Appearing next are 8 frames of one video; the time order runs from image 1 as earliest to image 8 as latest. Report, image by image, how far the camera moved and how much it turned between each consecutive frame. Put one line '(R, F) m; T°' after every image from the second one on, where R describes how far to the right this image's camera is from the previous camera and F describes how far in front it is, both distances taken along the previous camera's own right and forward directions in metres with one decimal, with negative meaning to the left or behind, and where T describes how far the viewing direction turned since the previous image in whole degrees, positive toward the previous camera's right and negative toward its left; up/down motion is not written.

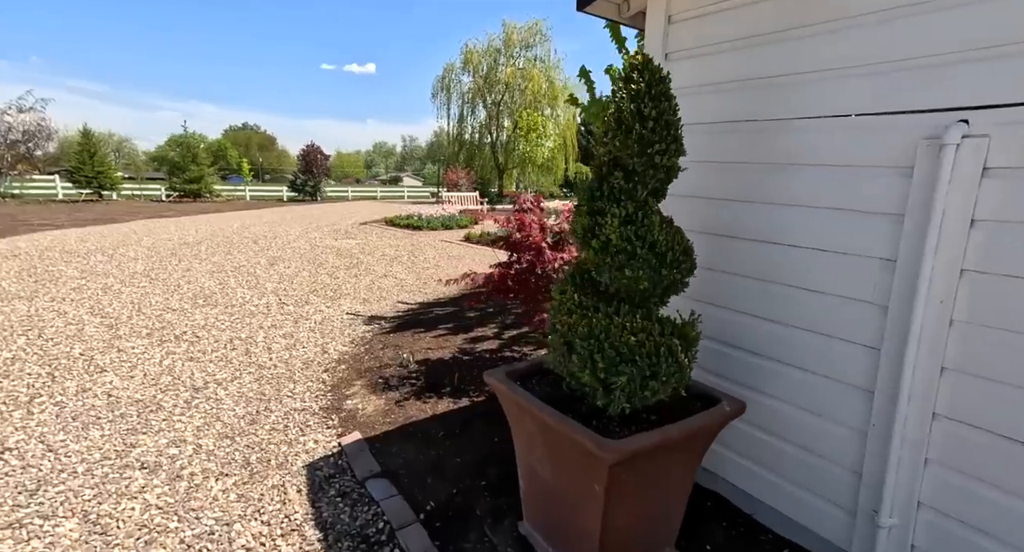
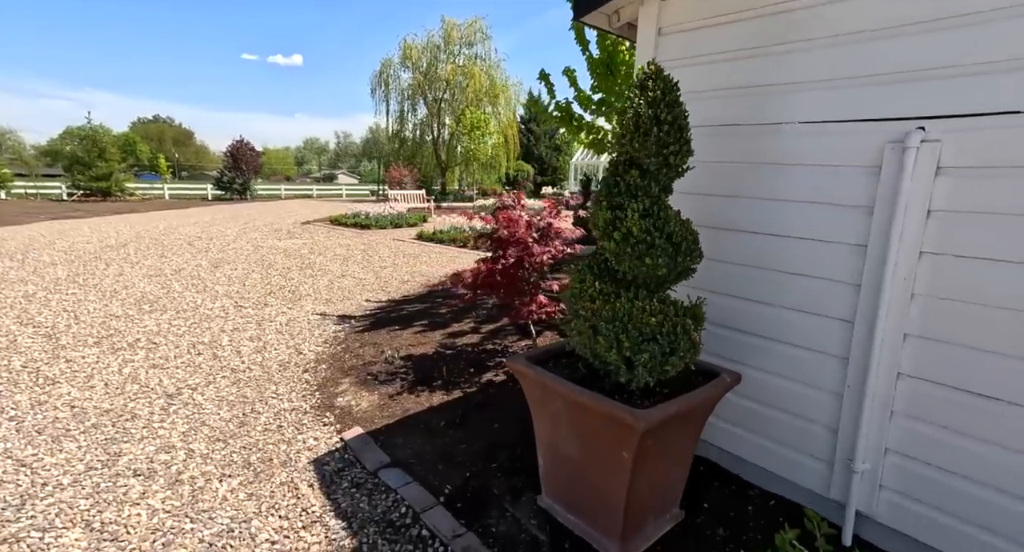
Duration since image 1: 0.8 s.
(-0.3, -0.1) m; +7°
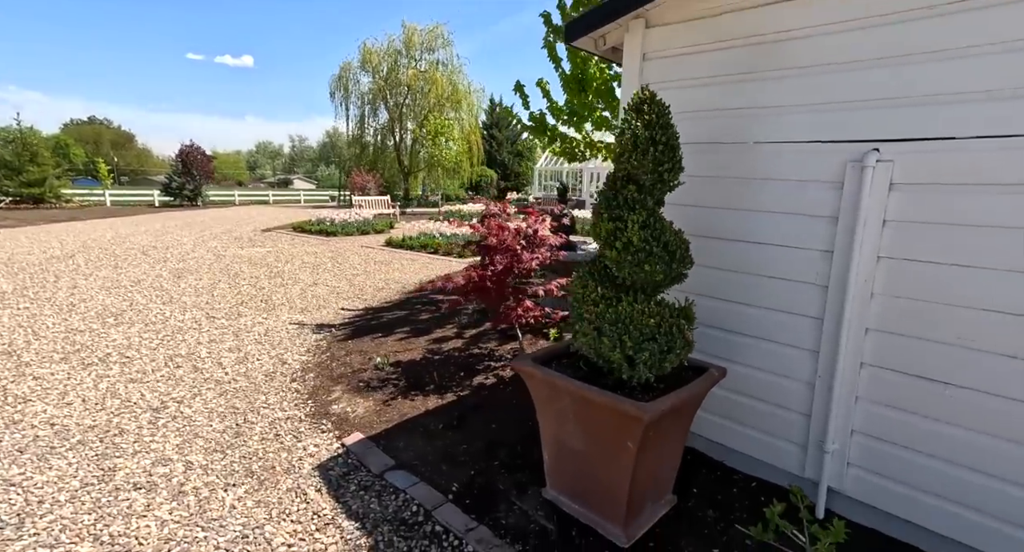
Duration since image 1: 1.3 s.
(-0.2, -0.1) m; +4°
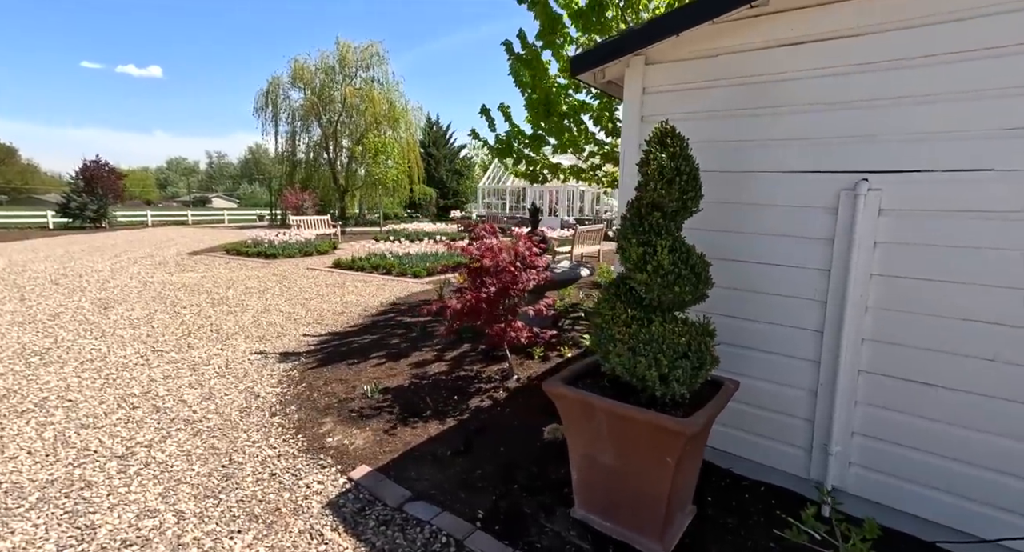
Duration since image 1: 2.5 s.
(-0.4, 0.0) m; +7°
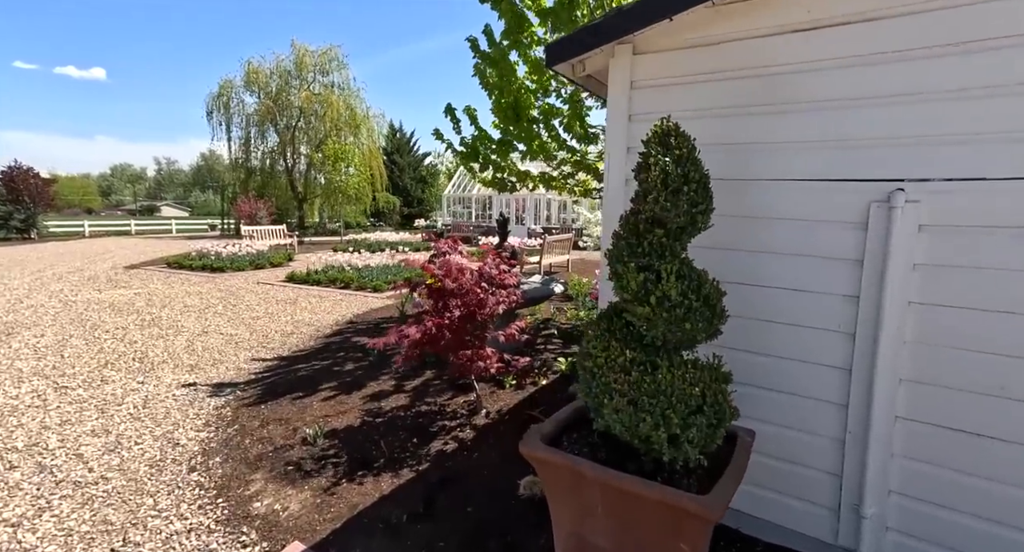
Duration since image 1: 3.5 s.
(0.0, +0.5) m; +4°
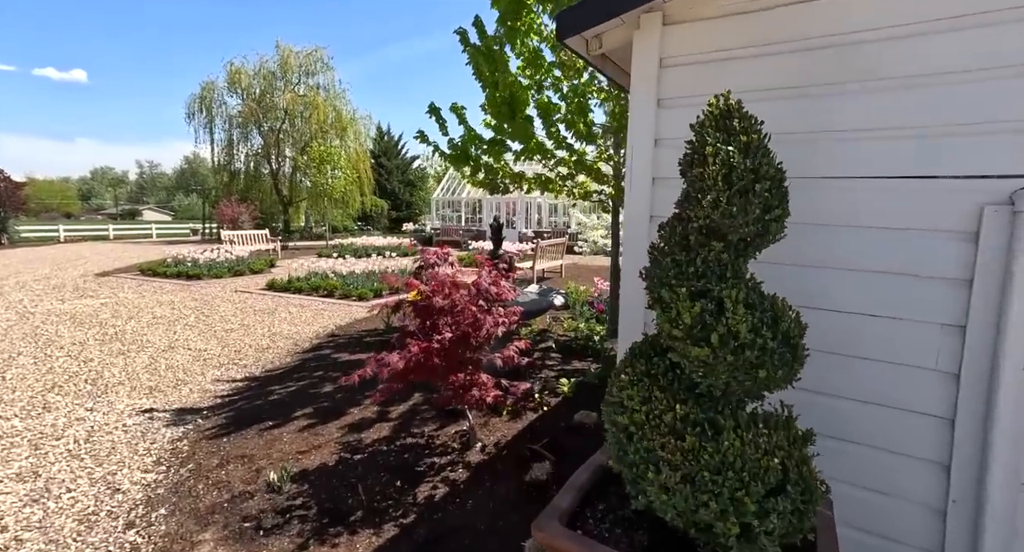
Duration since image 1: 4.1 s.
(-0.1, +0.4) m; +1°
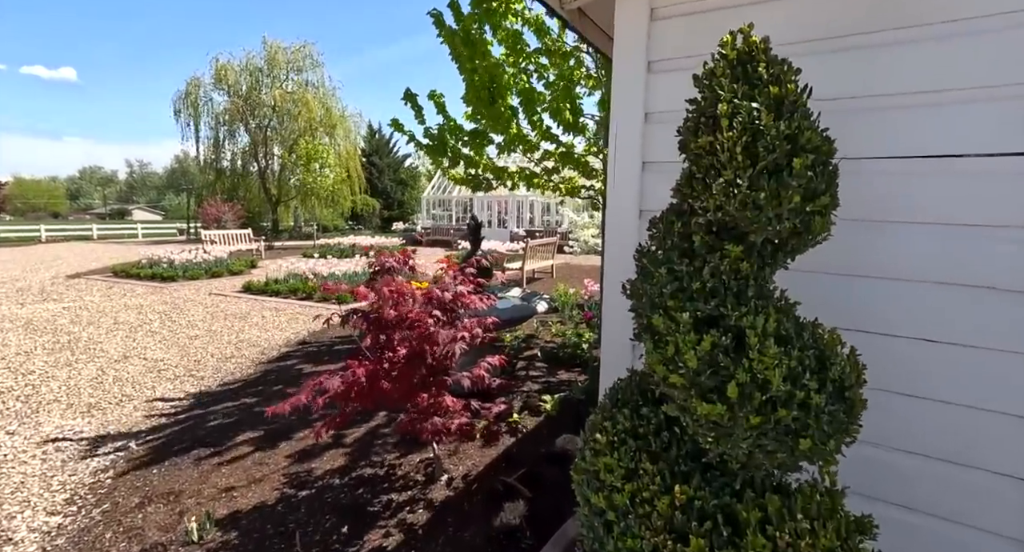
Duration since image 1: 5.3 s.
(+0.1, +0.4) m; 0°
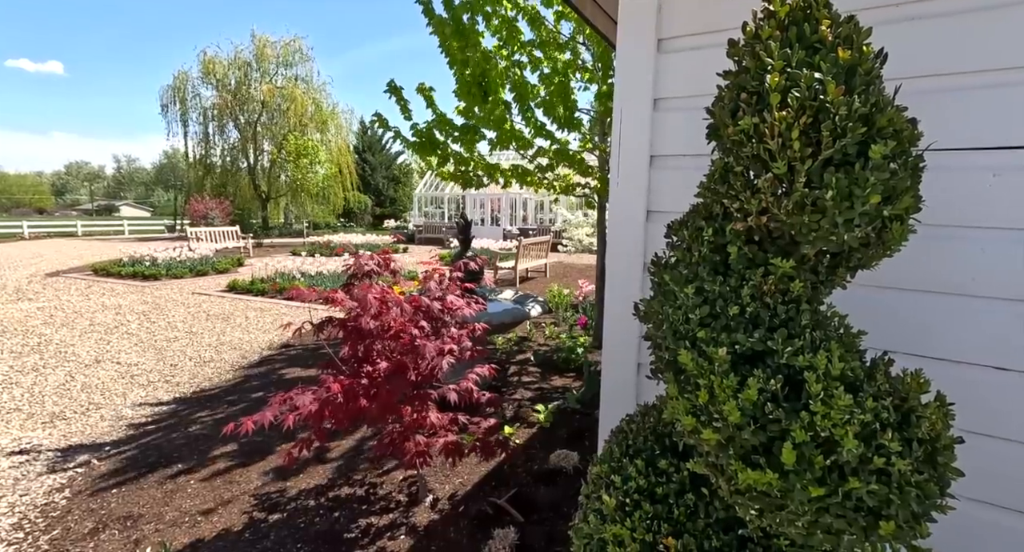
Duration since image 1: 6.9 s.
(0.0, +0.2) m; +1°
